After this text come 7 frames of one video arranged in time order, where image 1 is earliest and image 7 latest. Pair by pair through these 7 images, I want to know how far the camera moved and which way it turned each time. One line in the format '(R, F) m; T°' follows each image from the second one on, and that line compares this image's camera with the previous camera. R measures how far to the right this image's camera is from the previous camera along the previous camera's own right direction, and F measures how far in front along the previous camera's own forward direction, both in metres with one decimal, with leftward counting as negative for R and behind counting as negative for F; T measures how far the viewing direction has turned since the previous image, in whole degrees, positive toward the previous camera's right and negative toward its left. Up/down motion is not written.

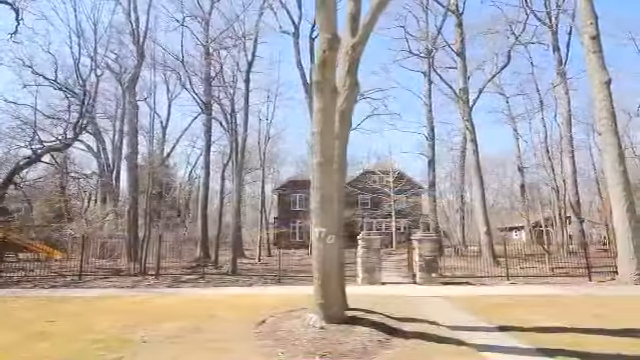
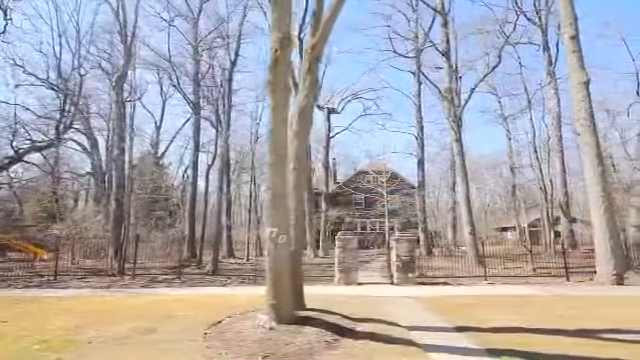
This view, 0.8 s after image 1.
(+0.5, 0.0) m; 0°
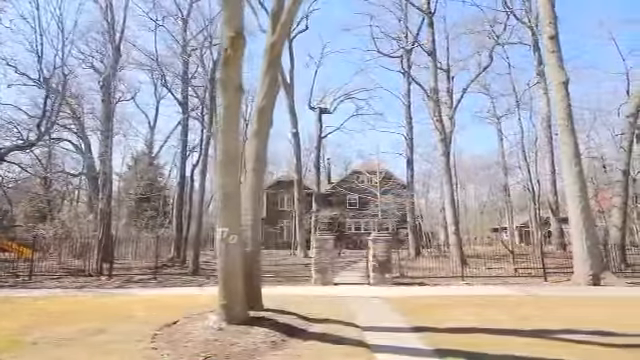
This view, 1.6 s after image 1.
(+0.5, 0.0) m; 0°
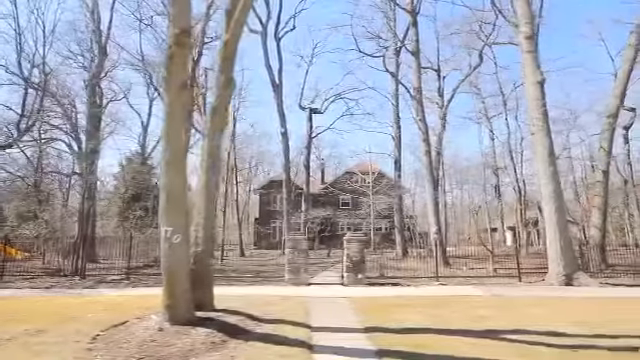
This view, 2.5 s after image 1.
(+0.6, +0.1) m; 0°
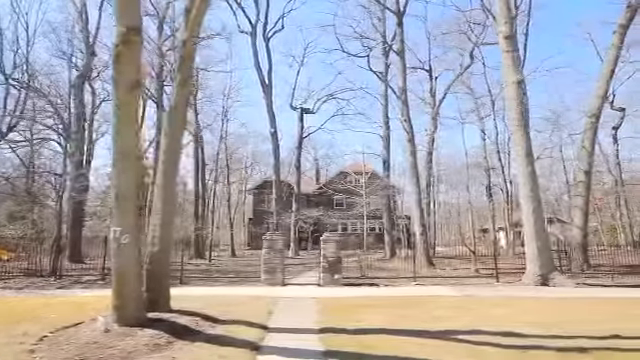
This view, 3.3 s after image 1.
(+0.5, +0.1) m; 0°
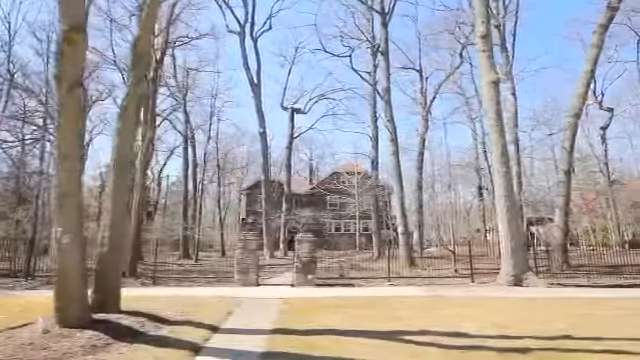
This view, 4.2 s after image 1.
(+0.6, +0.1) m; 0°
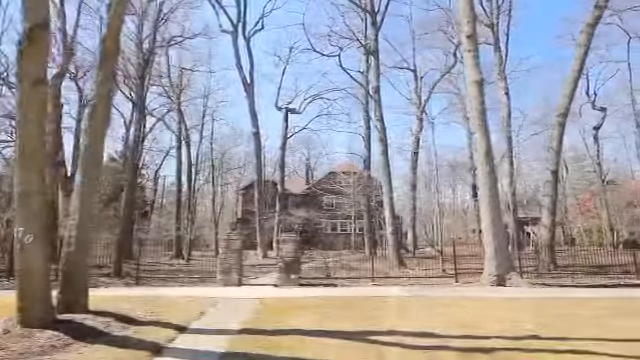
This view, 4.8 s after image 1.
(+0.4, 0.0) m; 0°
